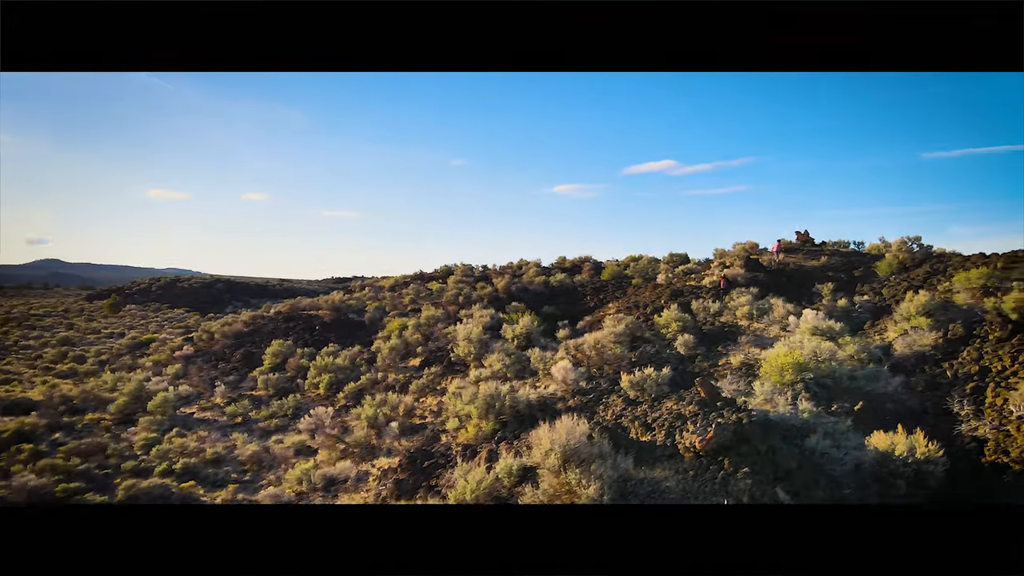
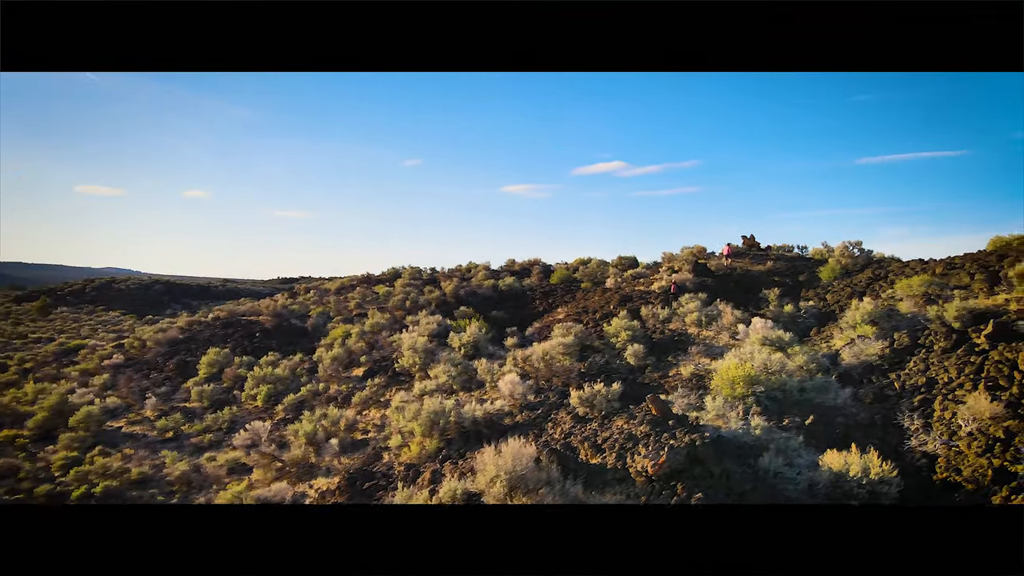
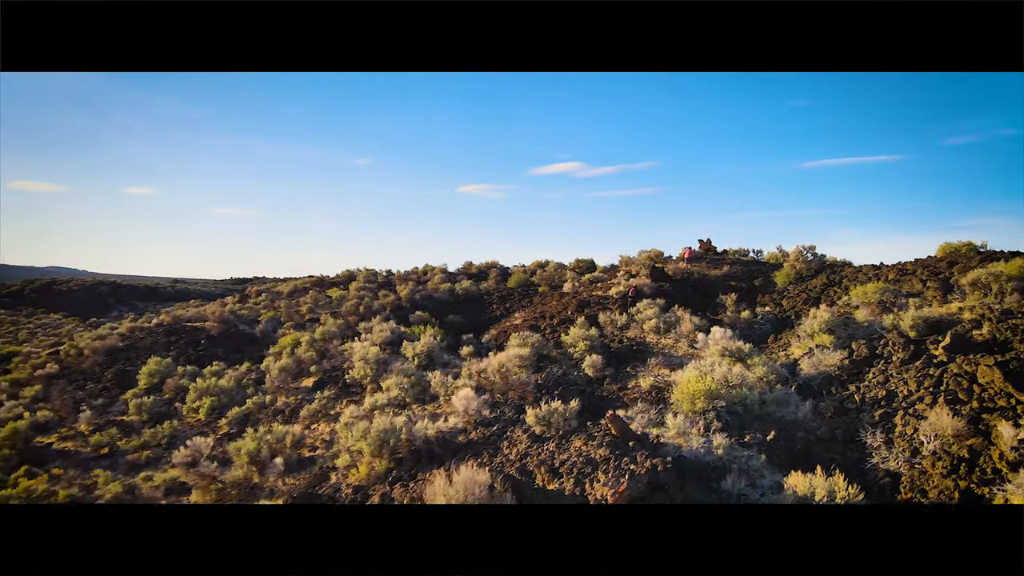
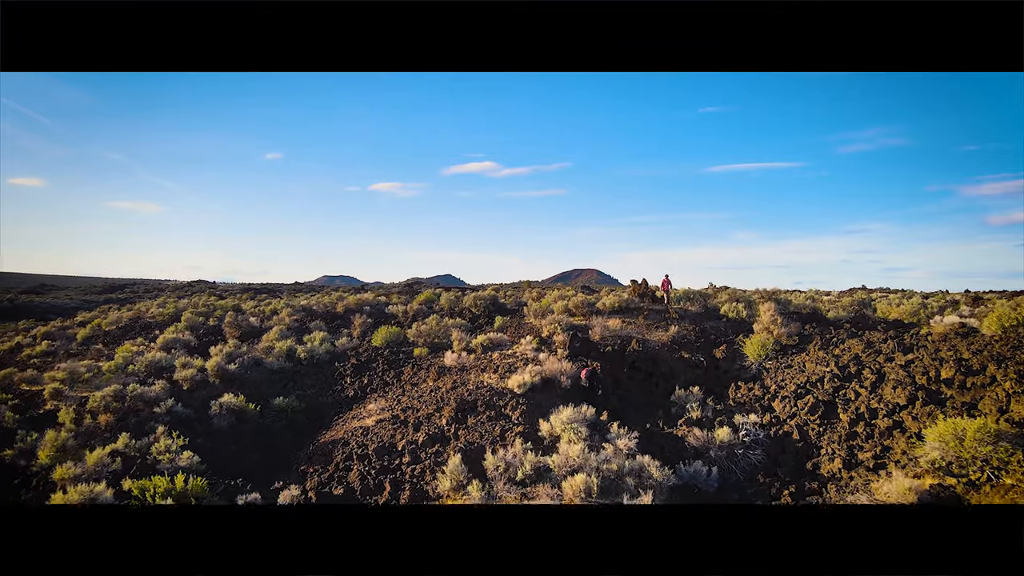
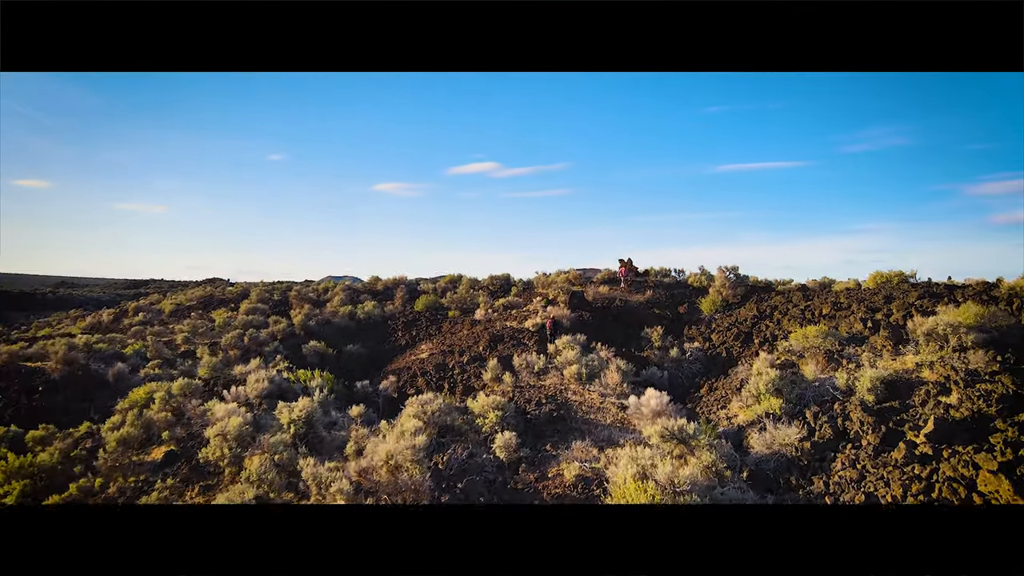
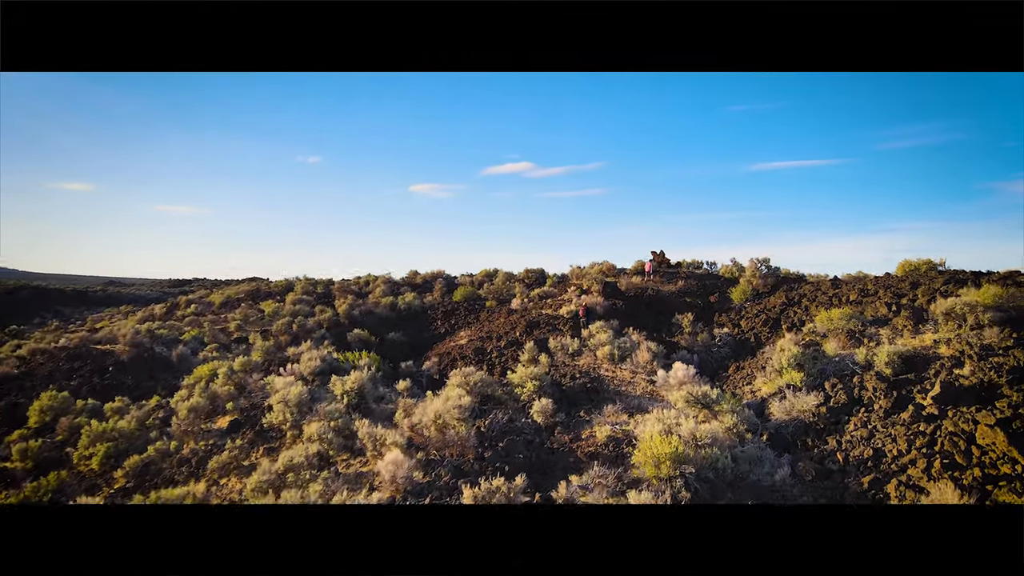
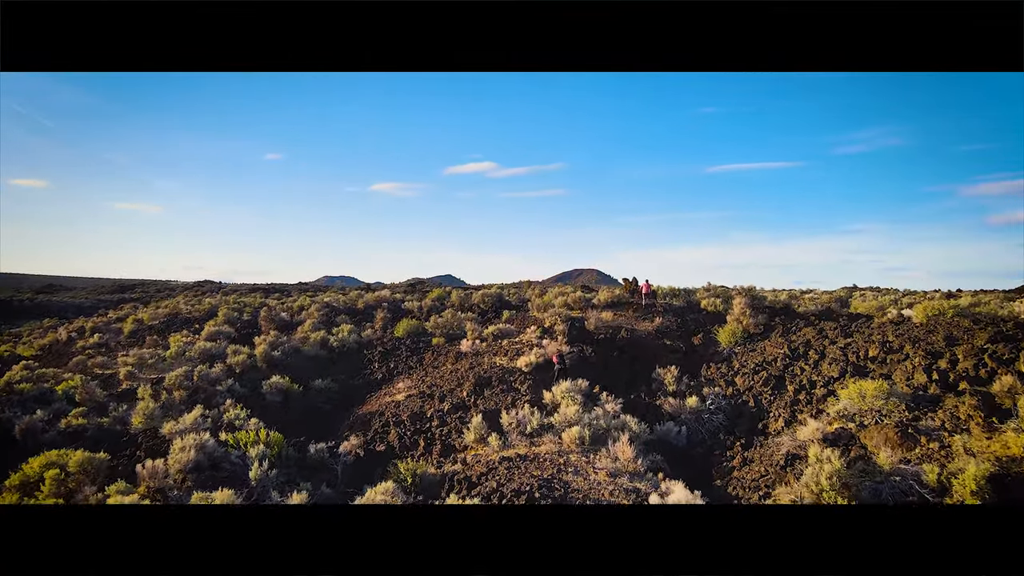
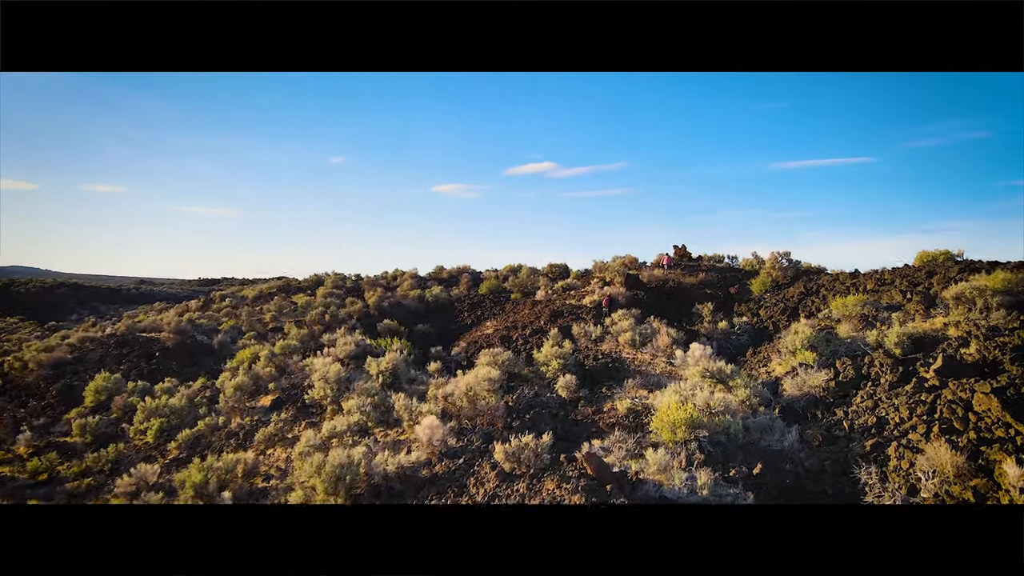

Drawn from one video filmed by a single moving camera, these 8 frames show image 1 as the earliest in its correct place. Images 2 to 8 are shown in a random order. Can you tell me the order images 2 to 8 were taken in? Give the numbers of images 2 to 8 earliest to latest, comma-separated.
2, 3, 8, 6, 5, 7, 4
